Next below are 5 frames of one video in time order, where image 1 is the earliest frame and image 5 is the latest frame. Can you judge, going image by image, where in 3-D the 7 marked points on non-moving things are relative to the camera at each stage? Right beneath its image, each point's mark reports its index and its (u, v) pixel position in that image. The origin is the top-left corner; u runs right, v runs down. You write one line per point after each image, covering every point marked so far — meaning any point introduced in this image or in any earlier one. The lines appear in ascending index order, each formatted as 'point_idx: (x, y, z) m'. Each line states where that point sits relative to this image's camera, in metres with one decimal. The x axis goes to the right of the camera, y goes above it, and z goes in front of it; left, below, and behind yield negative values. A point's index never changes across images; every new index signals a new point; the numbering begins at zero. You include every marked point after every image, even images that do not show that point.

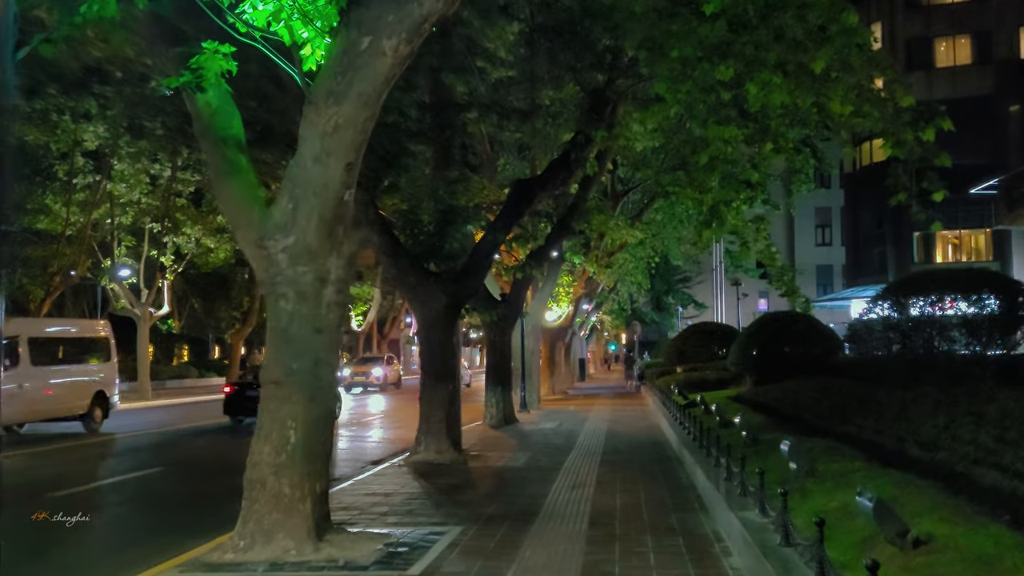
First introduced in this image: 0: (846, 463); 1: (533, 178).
0: (+3.3, -1.7, +9.3) m
1: (+0.4, +1.9, +16.4) m
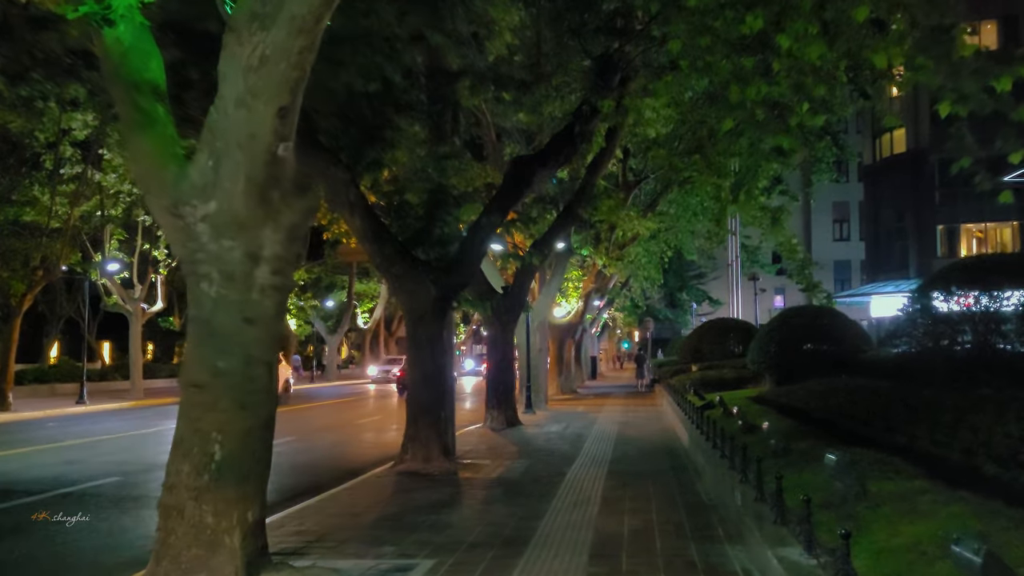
0: (+3.2, -1.6, +7.6) m
1: (+0.4, +2.1, +14.8) m
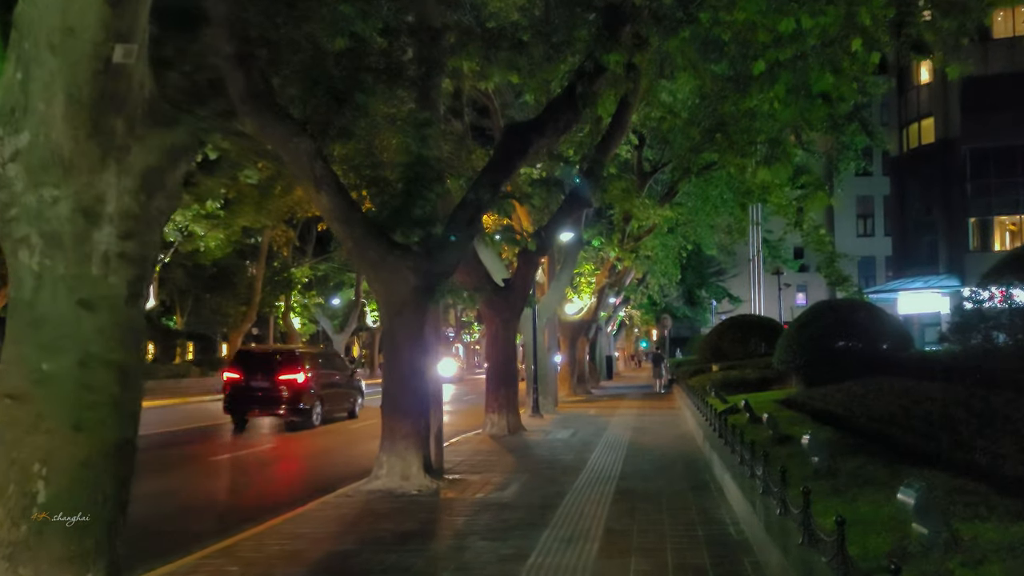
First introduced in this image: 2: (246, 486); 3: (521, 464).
0: (+2.9, -1.4, +5.6) m
1: (+0.3, +2.3, +12.8) m
2: (-3.5, -2.7, +13.1) m
3: (+0.1, -2.6, +14.0) m
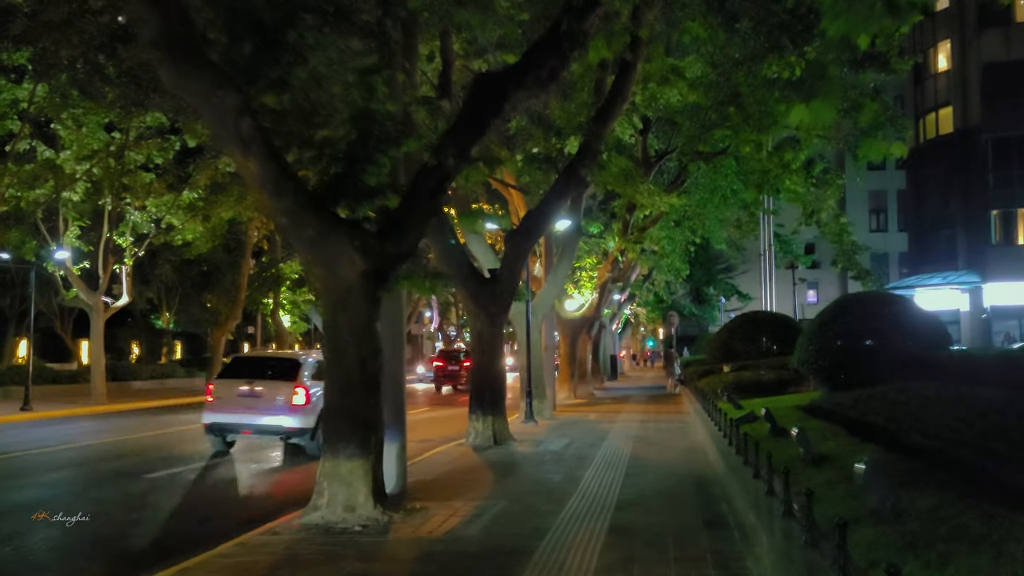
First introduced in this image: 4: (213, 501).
0: (+2.6, -1.3, +3.4) m
1: (0.0, +2.4, +10.6) m
2: (-3.8, -2.6, +10.9) m
3: (-0.1, -2.4, +11.8) m
4: (-3.7, -2.6, +11.5) m
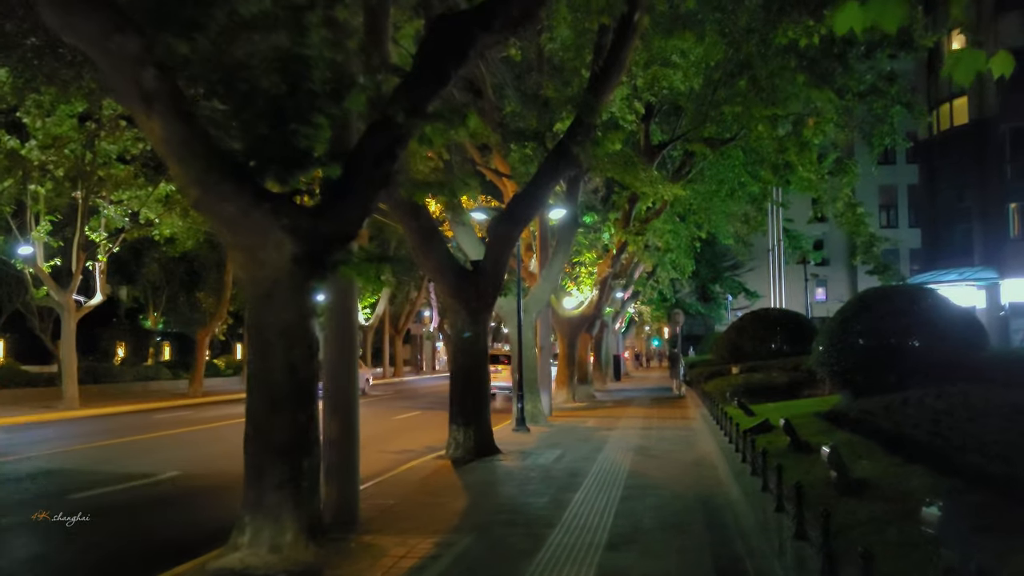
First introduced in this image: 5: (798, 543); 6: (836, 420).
0: (+2.3, -1.2, +1.5) m
1: (-0.3, +2.5, +8.7) m
2: (-4.1, -2.5, +9.1) m
3: (-0.4, -2.3, +9.9) m
4: (-4.0, -2.5, +9.6) m
5: (+2.0, -1.7, +6.6) m
6: (+4.4, -1.8, +12.8) m
